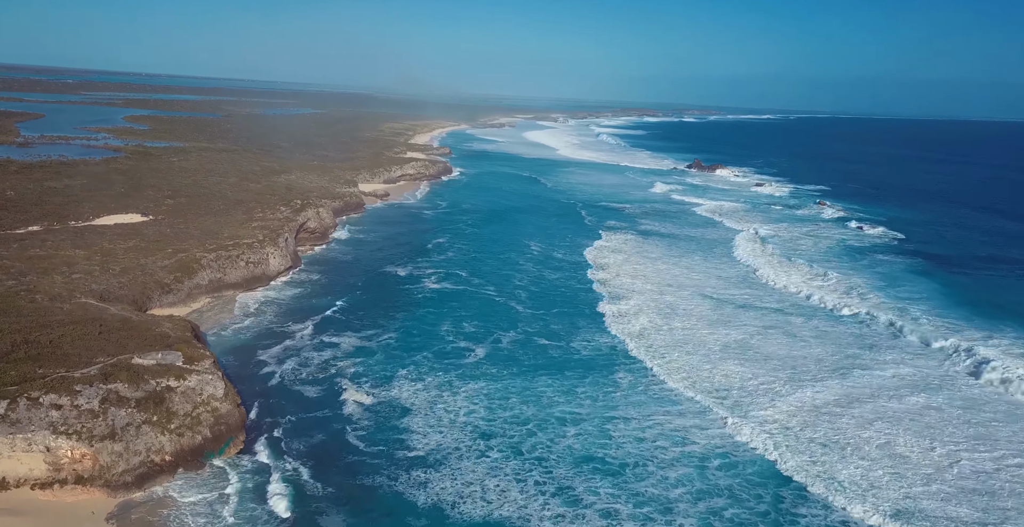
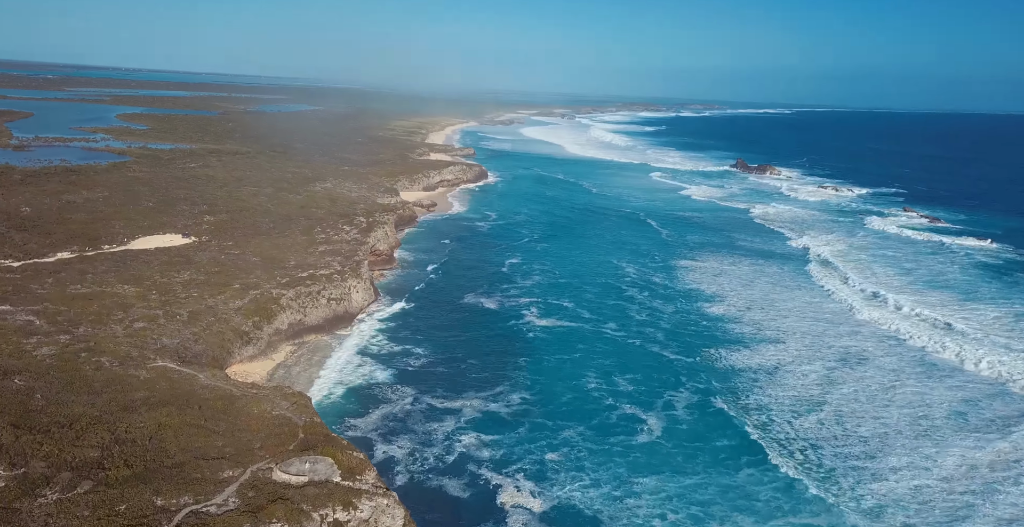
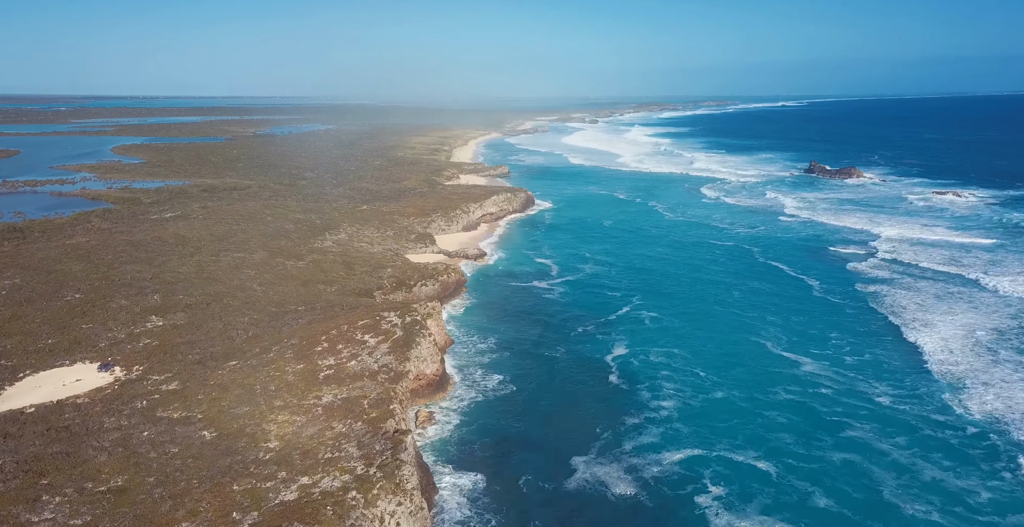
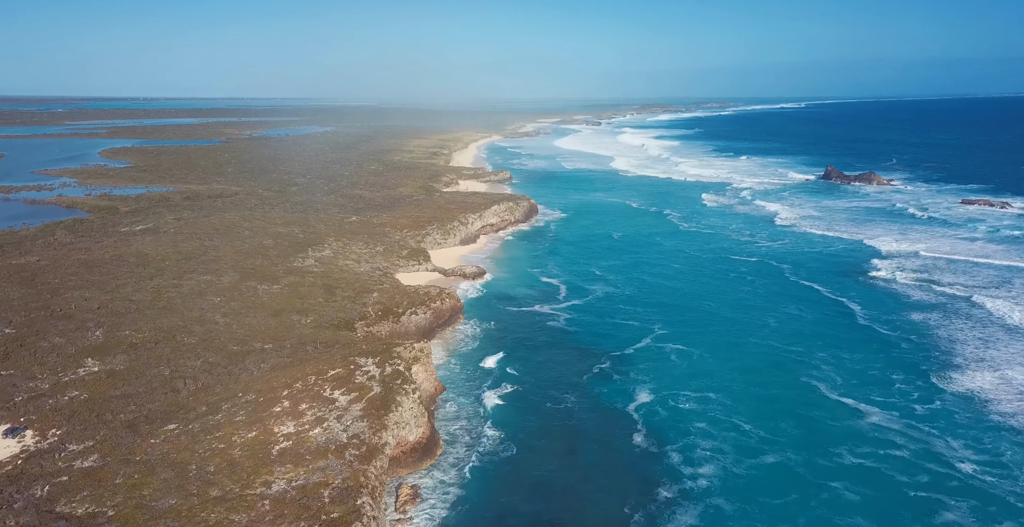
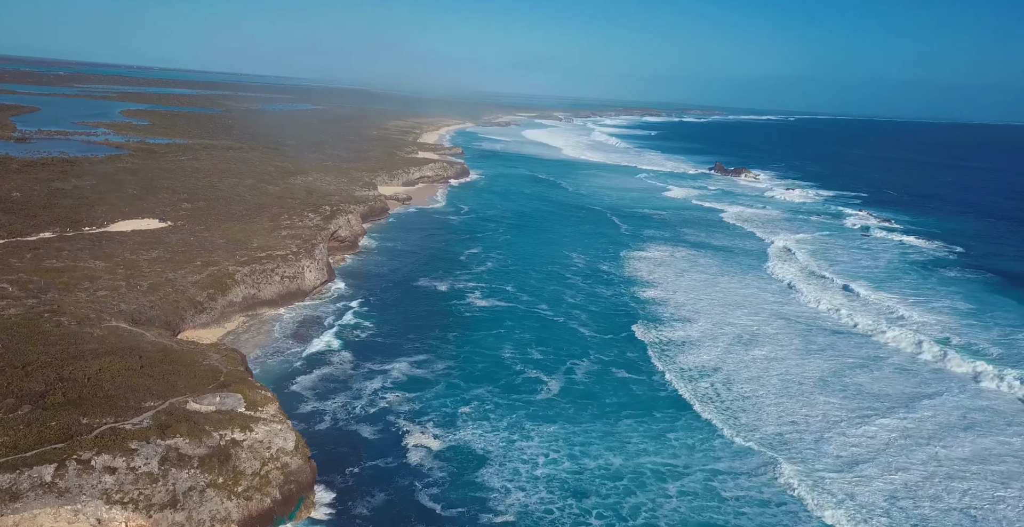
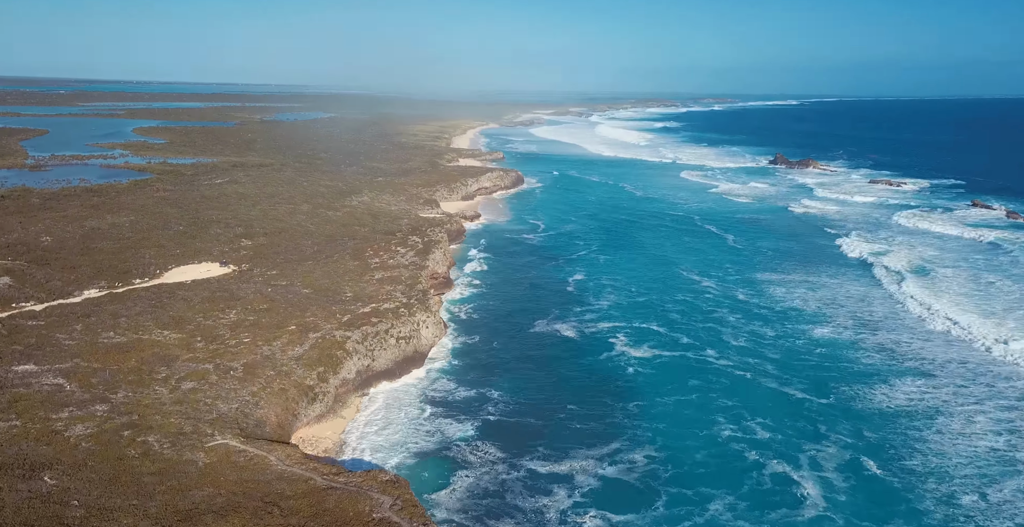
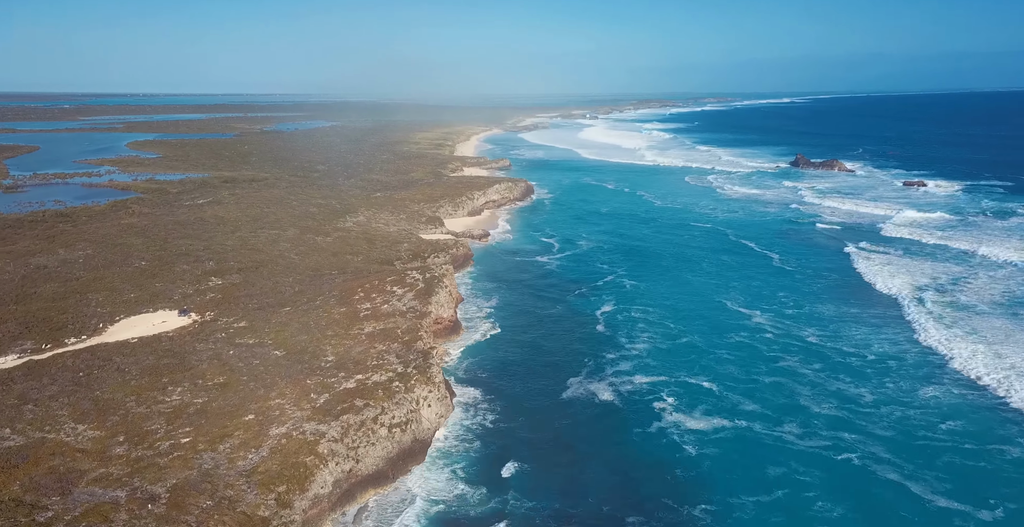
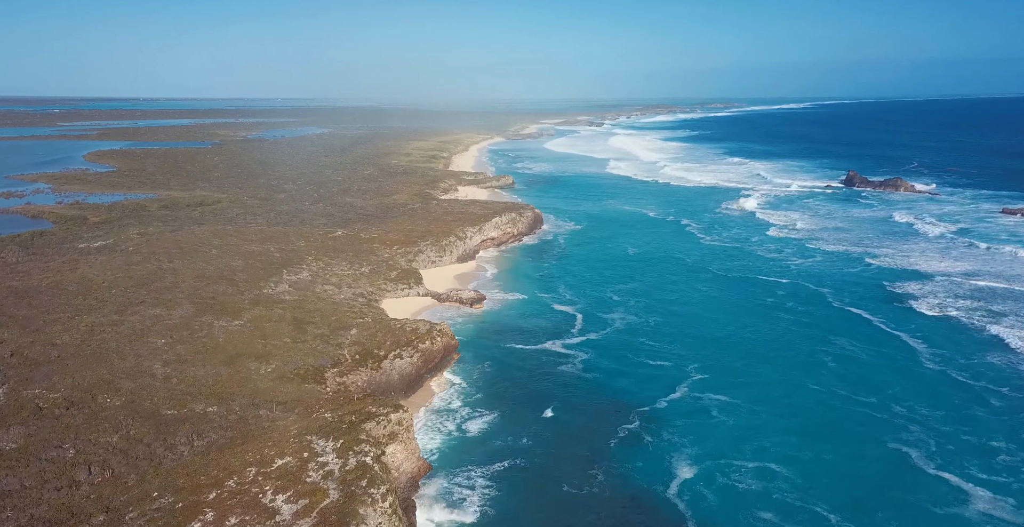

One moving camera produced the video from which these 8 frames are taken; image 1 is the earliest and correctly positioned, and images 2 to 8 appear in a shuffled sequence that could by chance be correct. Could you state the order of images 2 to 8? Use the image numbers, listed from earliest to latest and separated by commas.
5, 2, 6, 7, 3, 4, 8
